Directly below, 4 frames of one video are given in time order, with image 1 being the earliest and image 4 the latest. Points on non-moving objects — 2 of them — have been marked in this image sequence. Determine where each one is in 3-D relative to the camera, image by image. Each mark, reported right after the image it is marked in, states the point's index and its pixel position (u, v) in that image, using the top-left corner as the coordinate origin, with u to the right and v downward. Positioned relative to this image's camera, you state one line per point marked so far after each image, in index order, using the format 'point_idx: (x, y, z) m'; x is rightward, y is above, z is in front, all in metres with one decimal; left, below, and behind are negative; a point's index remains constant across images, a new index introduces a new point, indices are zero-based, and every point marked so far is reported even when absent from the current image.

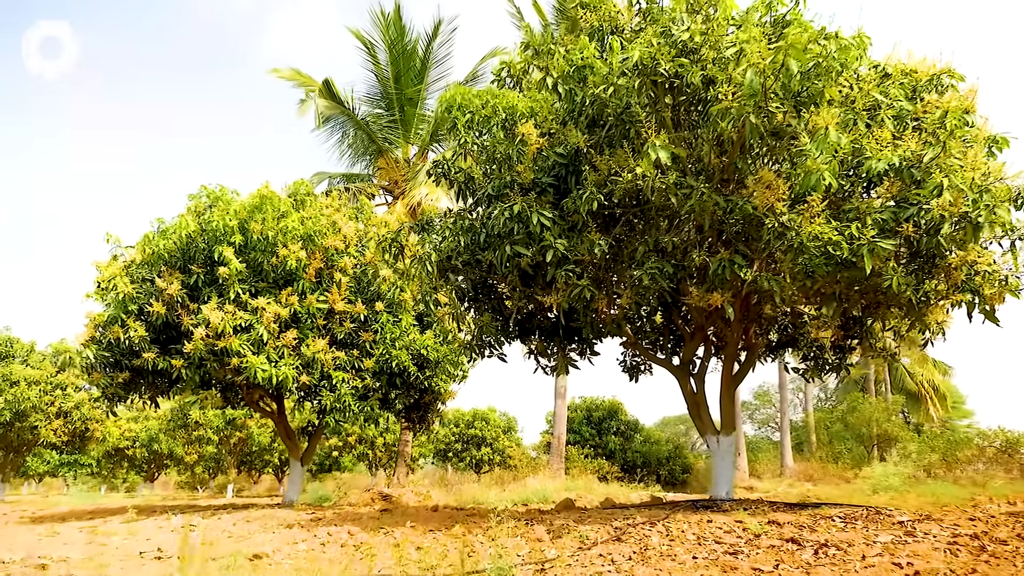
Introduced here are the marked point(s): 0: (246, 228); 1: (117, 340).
0: (-3.1, +0.7, +9.5) m
1: (-4.5, -0.6, +9.3) m
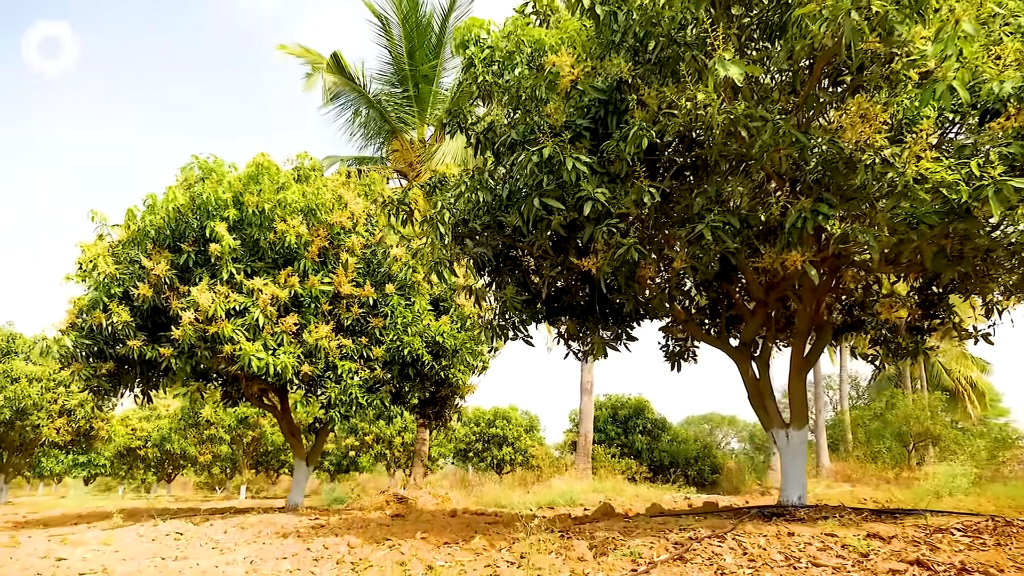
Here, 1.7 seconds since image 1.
0: (-2.8, +0.9, +8.5) m
1: (-4.2, -0.4, +8.4) m
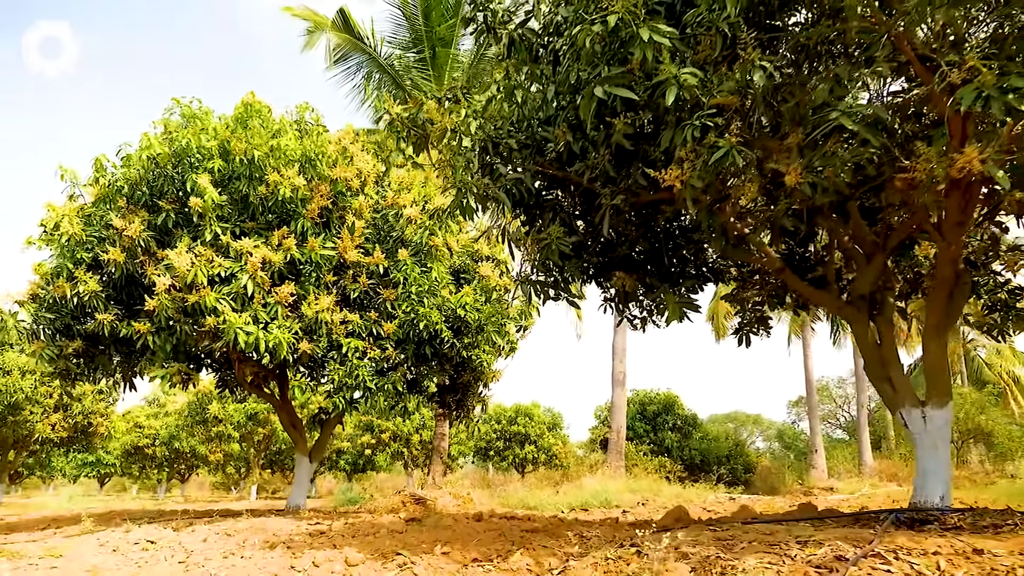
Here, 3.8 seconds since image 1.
0: (-2.5, +1.2, +7.3) m
1: (-3.9, -0.1, +7.2) m
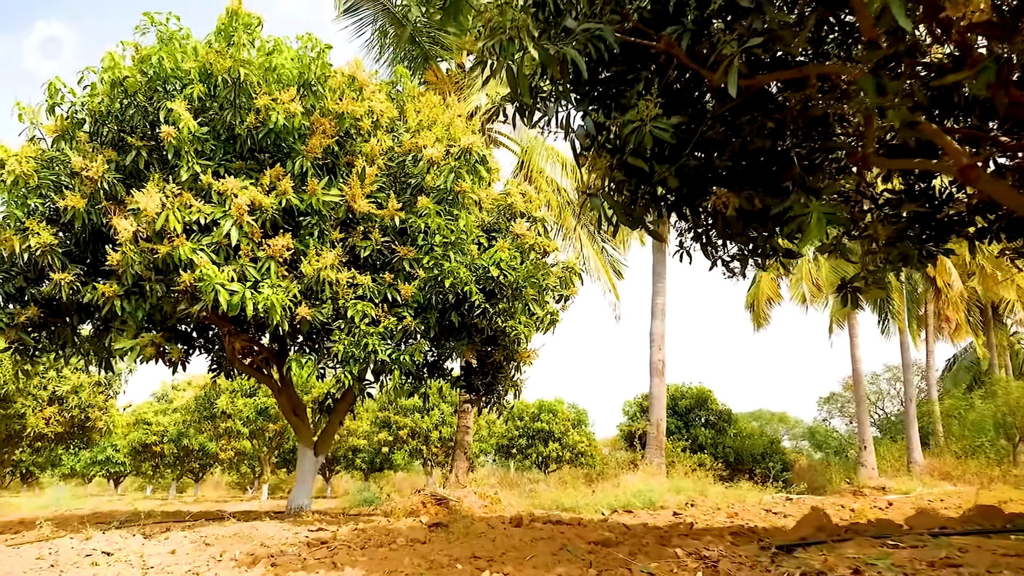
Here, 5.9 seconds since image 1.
0: (-2.2, +1.5, +6.0) m
1: (-3.6, +0.2, +6.0) m
